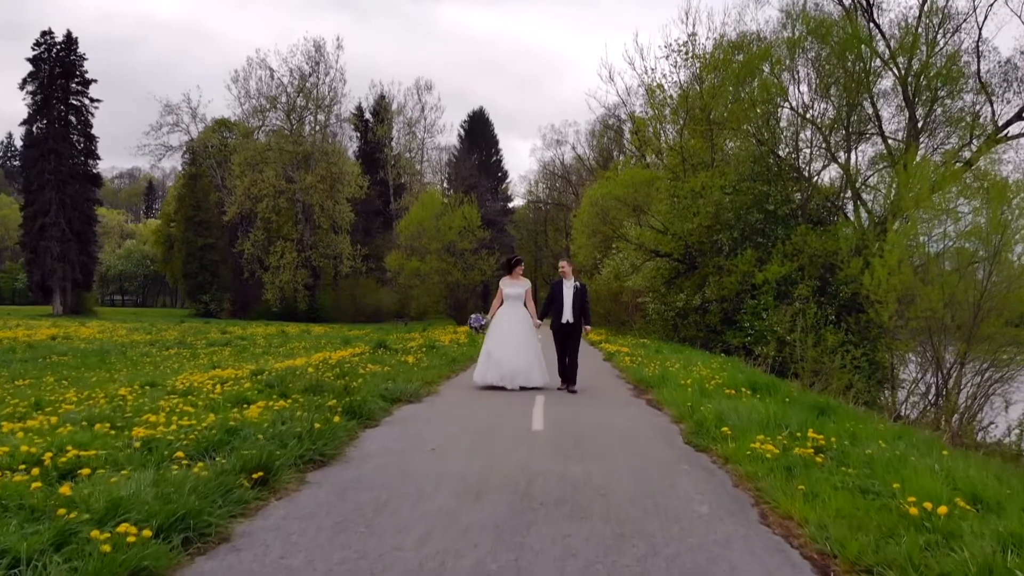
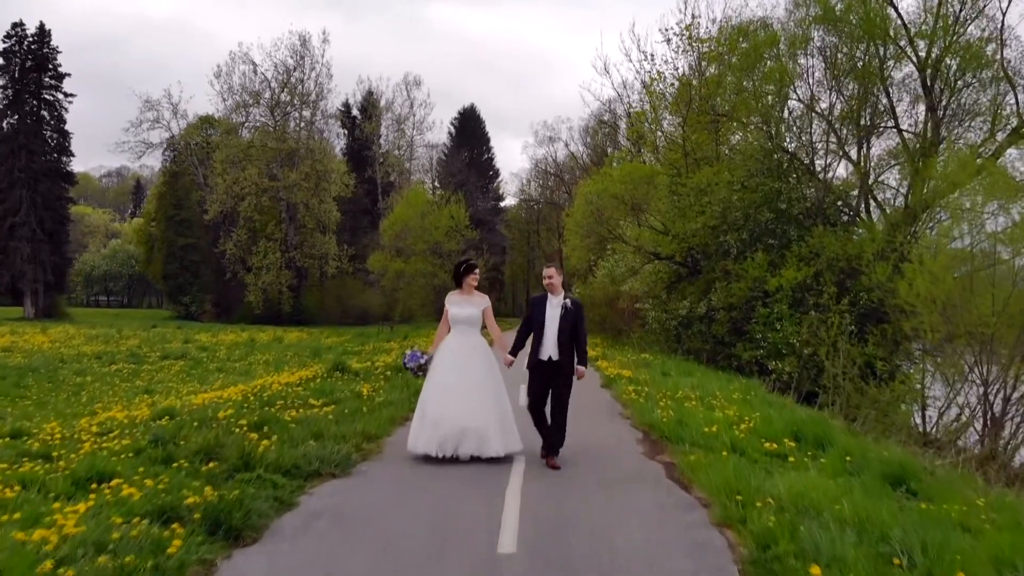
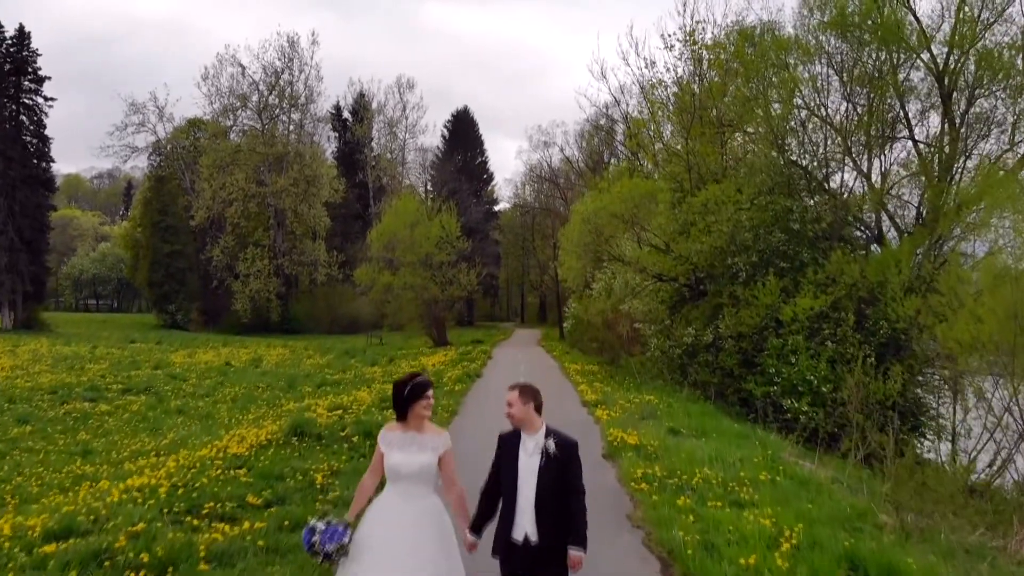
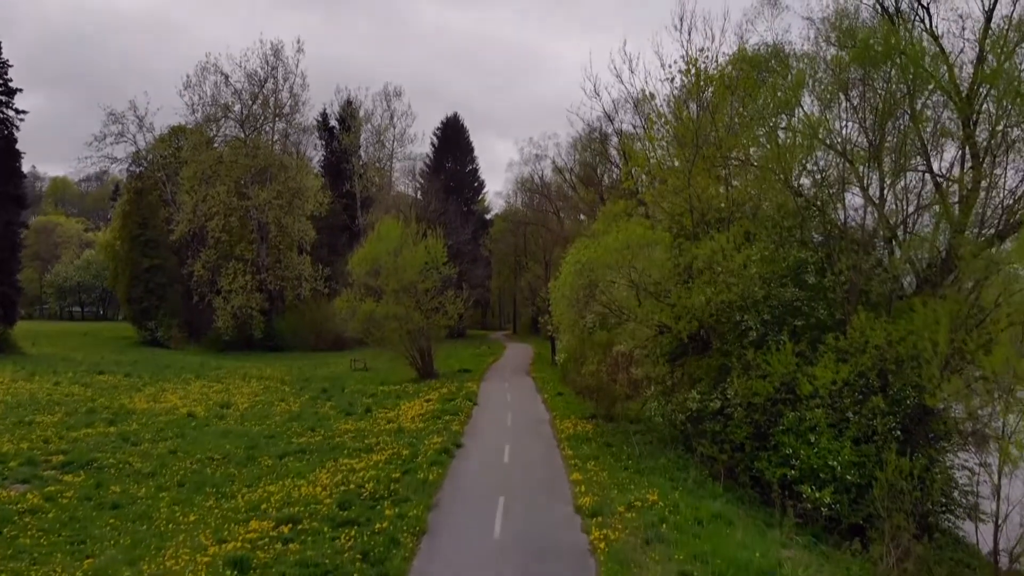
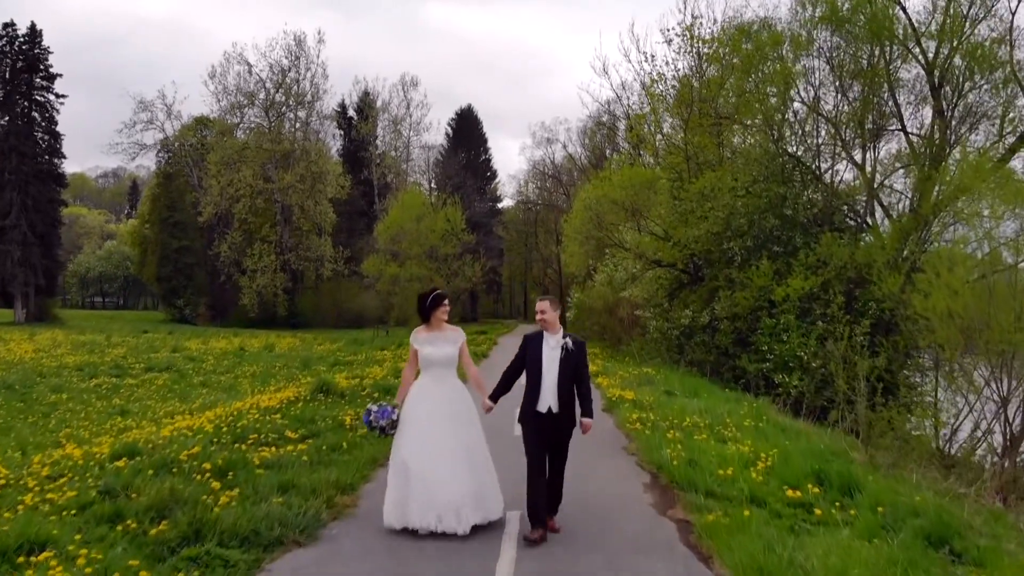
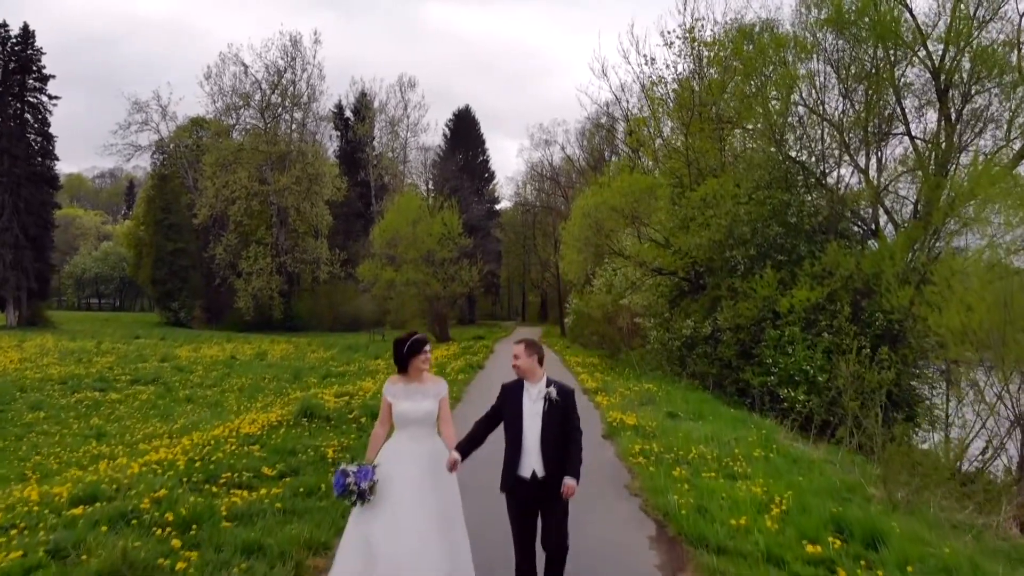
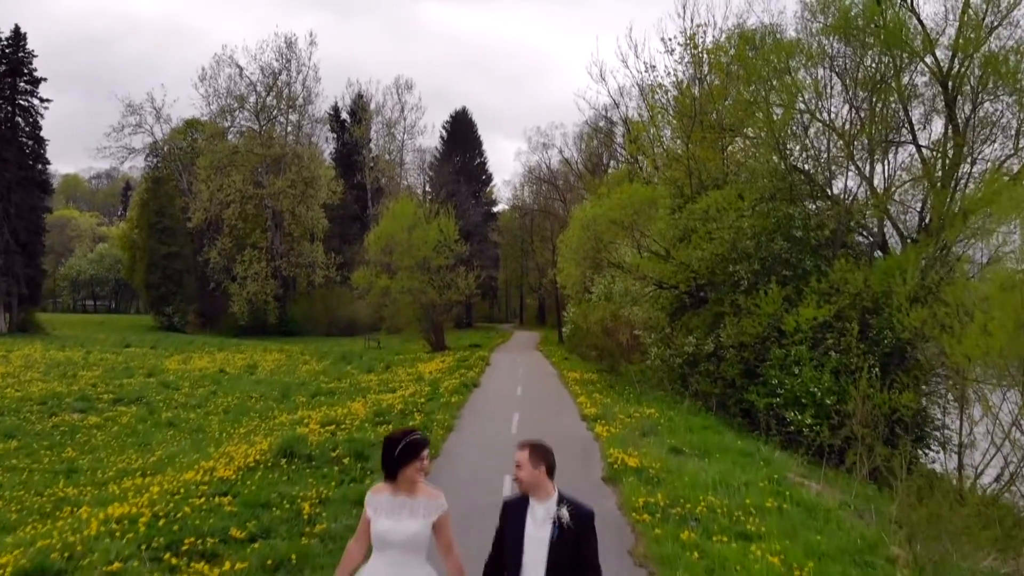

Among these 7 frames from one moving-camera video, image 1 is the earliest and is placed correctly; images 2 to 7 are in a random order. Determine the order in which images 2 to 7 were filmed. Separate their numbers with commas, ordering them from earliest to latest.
2, 5, 6, 3, 7, 4
